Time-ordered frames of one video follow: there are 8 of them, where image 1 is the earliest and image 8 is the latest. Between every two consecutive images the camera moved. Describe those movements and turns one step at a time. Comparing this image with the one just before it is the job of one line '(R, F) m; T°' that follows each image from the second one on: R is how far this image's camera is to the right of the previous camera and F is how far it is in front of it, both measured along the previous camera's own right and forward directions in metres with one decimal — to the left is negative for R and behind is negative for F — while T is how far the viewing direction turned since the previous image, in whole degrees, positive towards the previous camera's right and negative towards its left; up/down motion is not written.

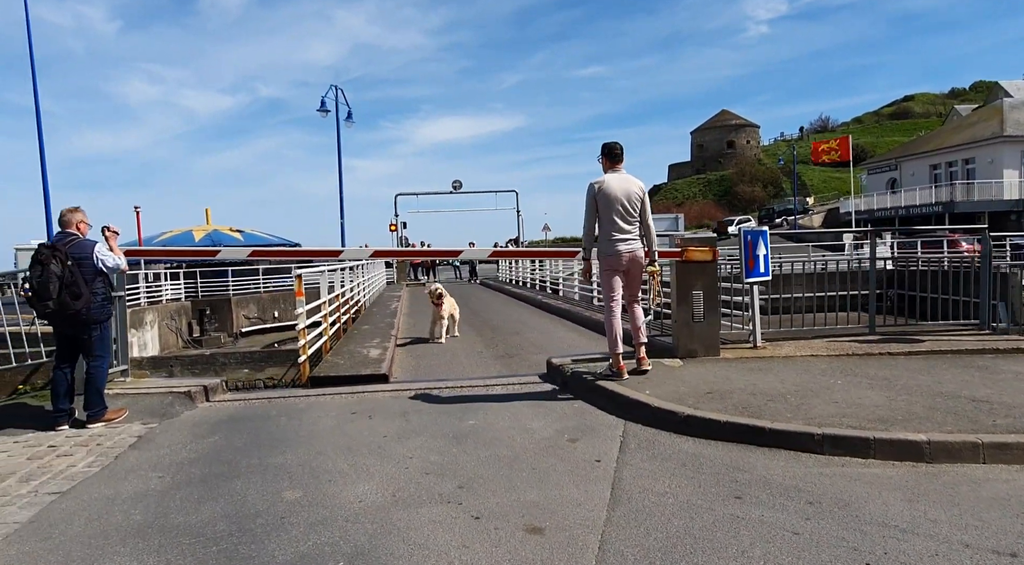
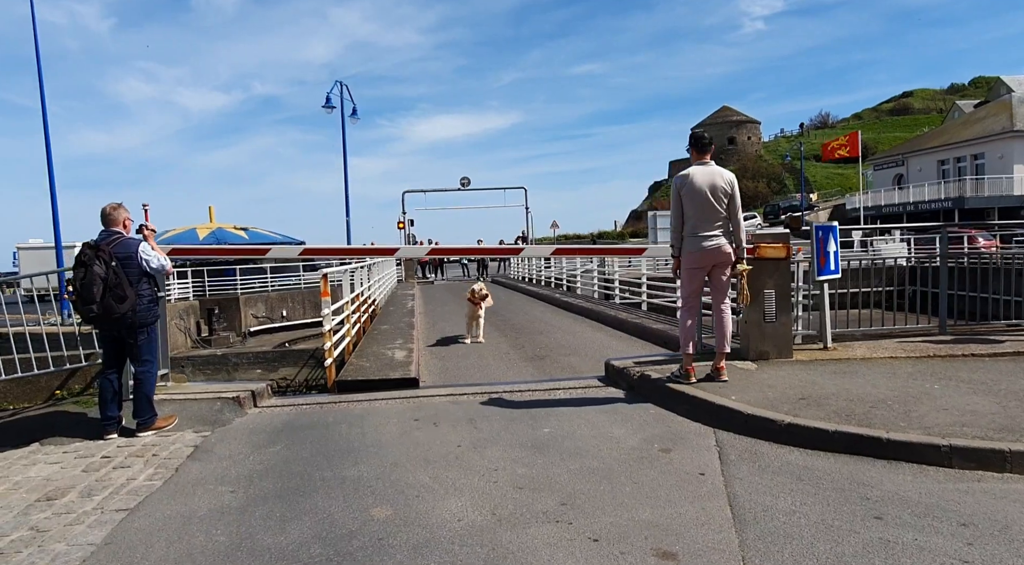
(-0.6, +0.3) m; 0°
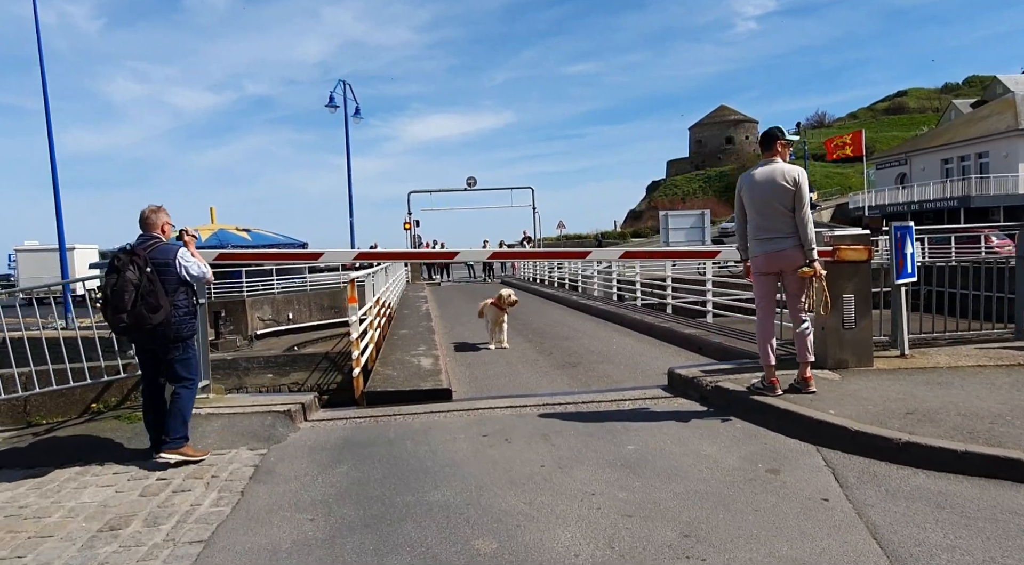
(-0.6, +0.3) m; 0°
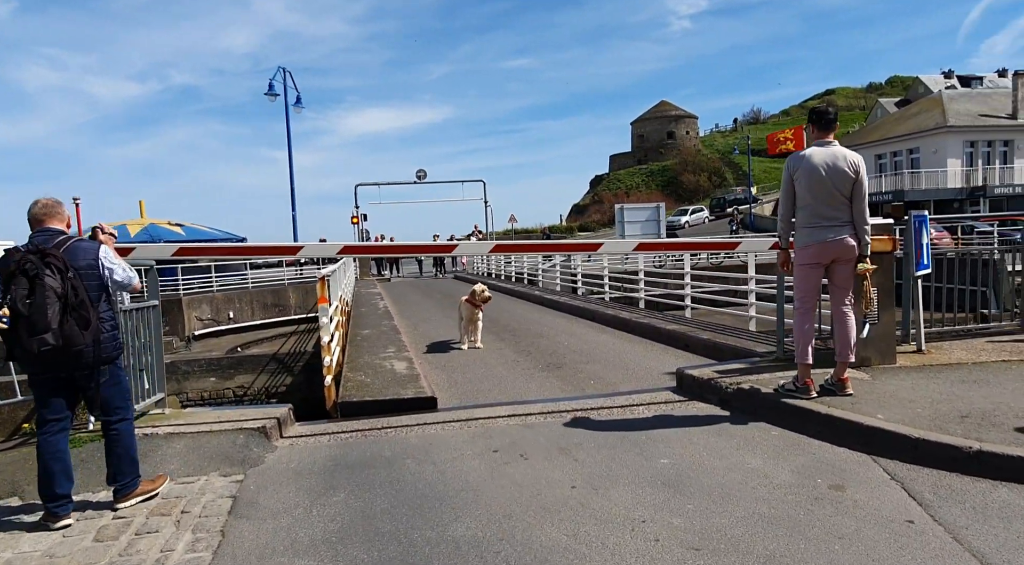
(-0.5, +0.6) m; +5°
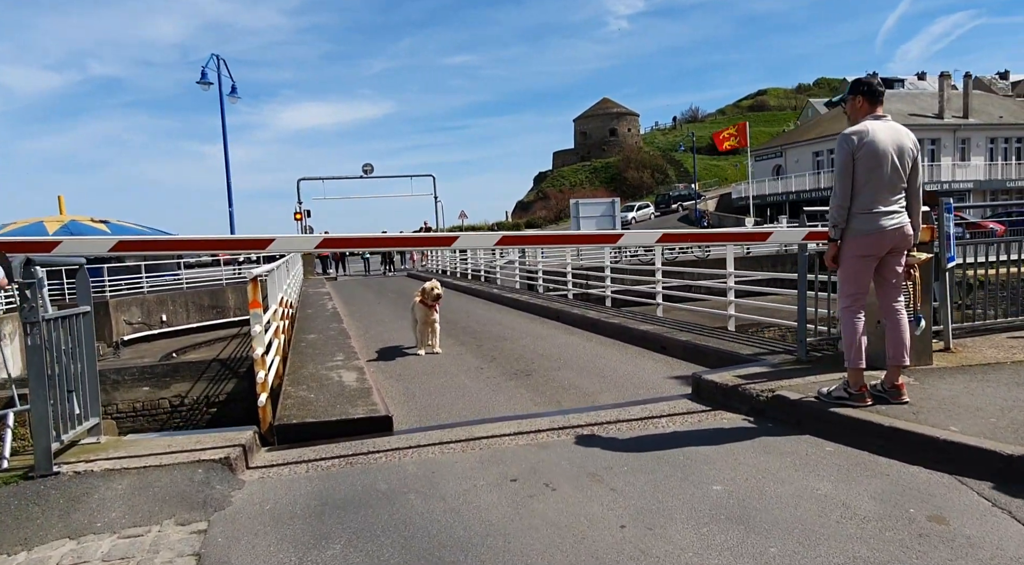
(-0.4, +0.7) m; +5°
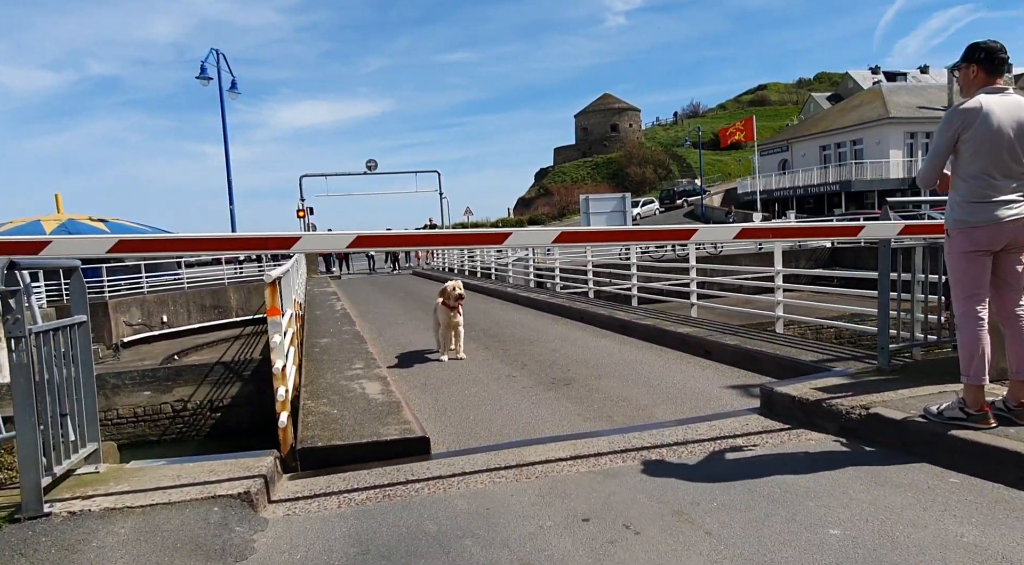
(-0.3, +0.6) m; 0°
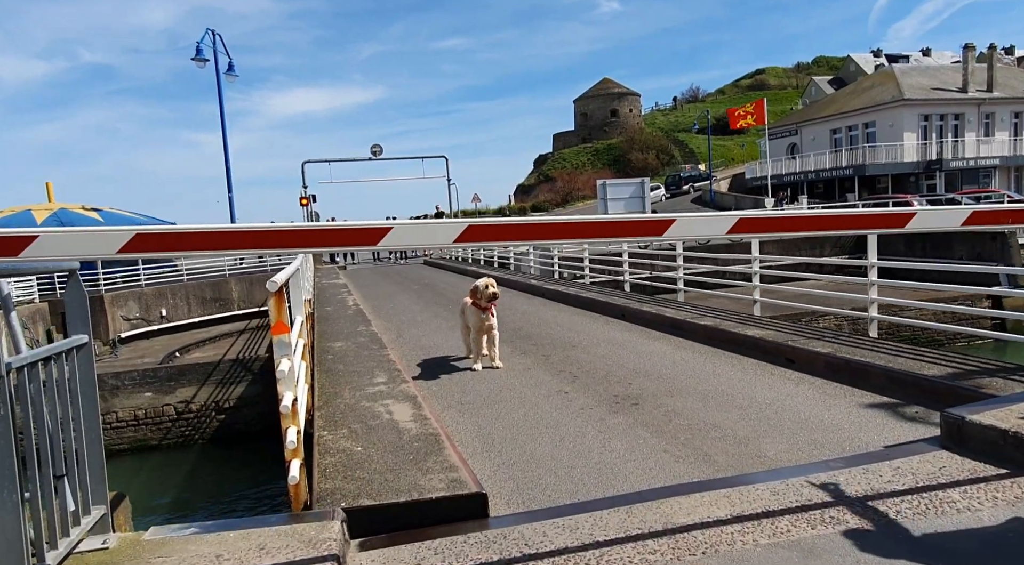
(-0.7, +1.1) m; 0°
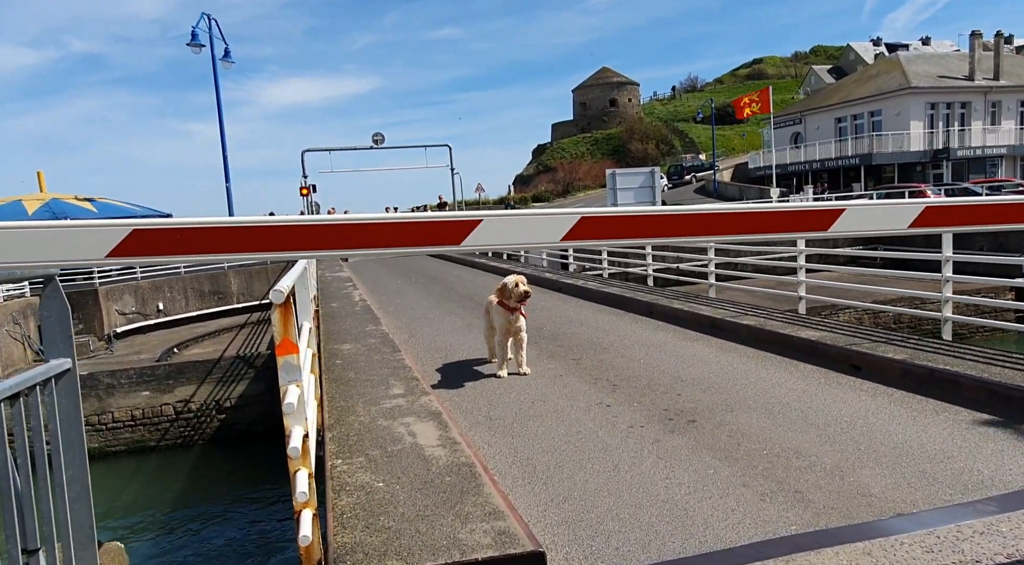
(-0.3, +0.8) m; 0°
